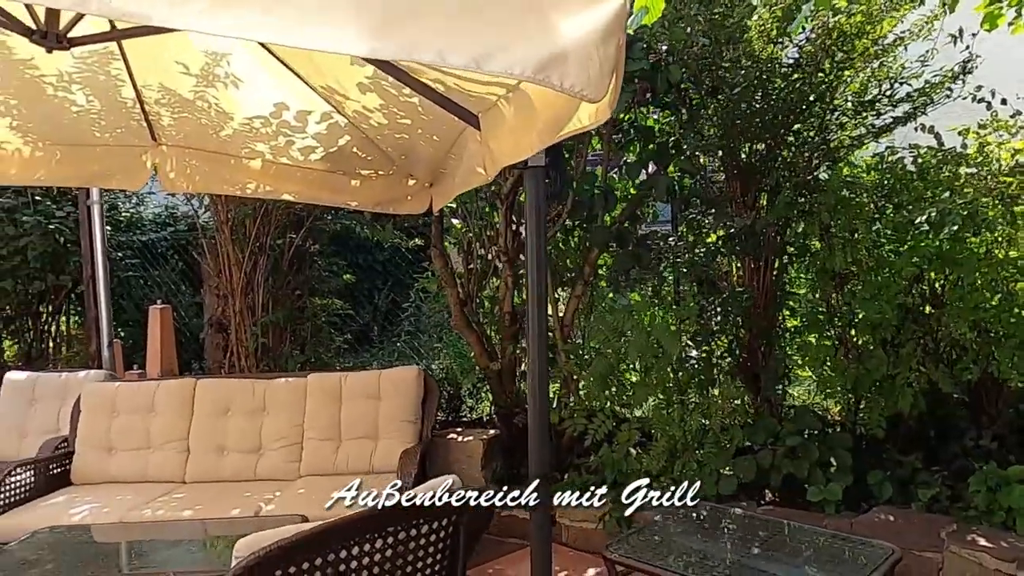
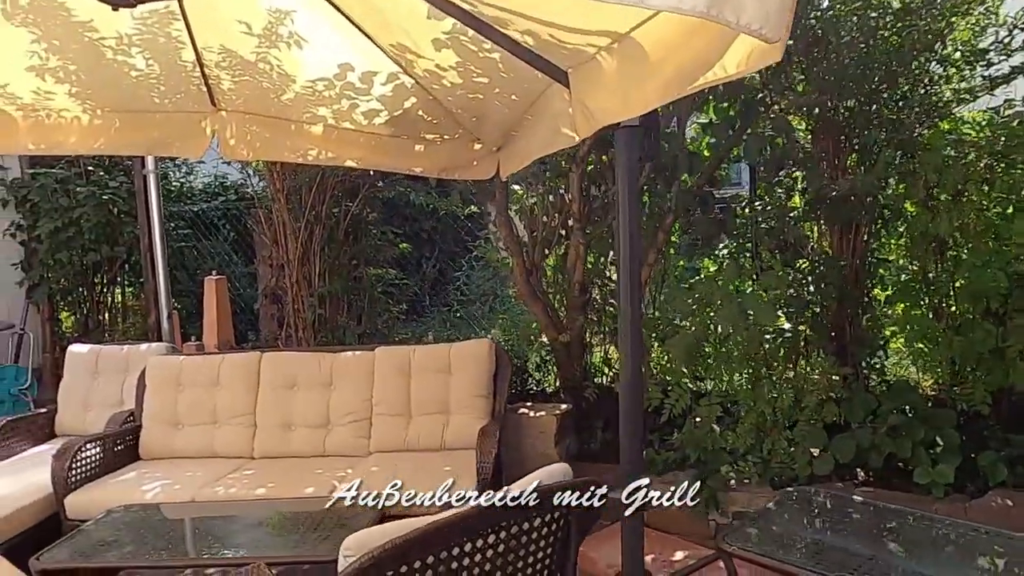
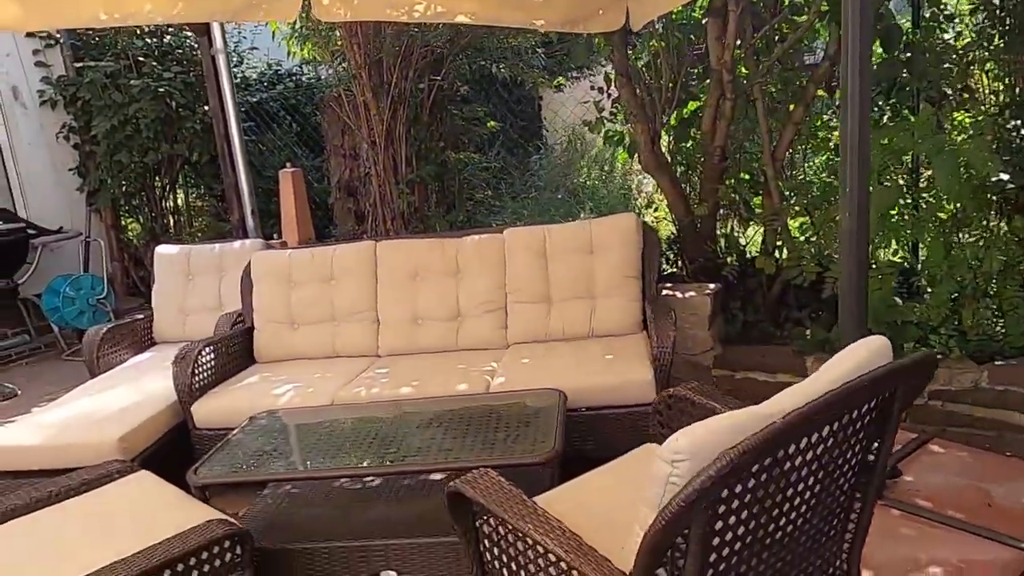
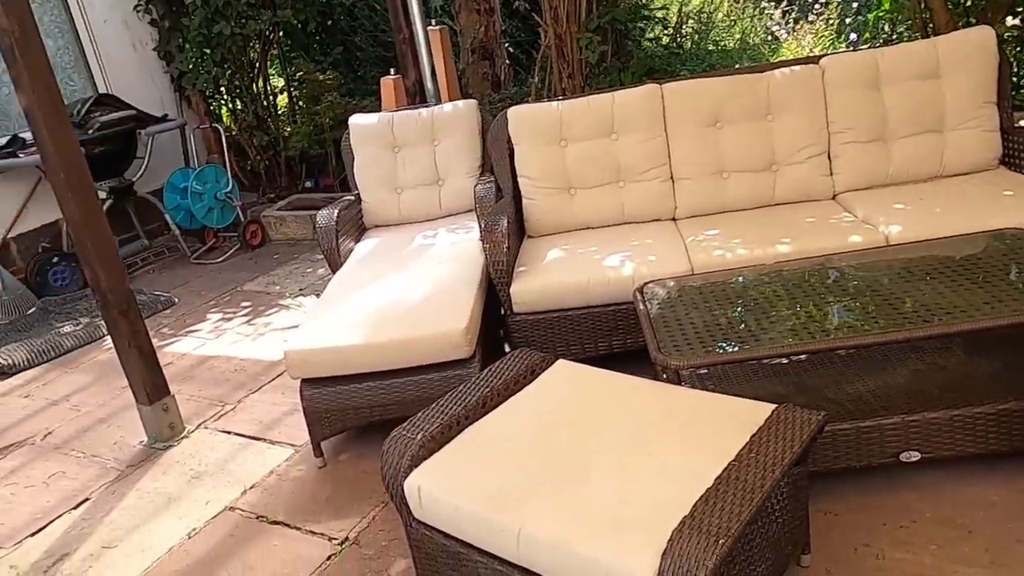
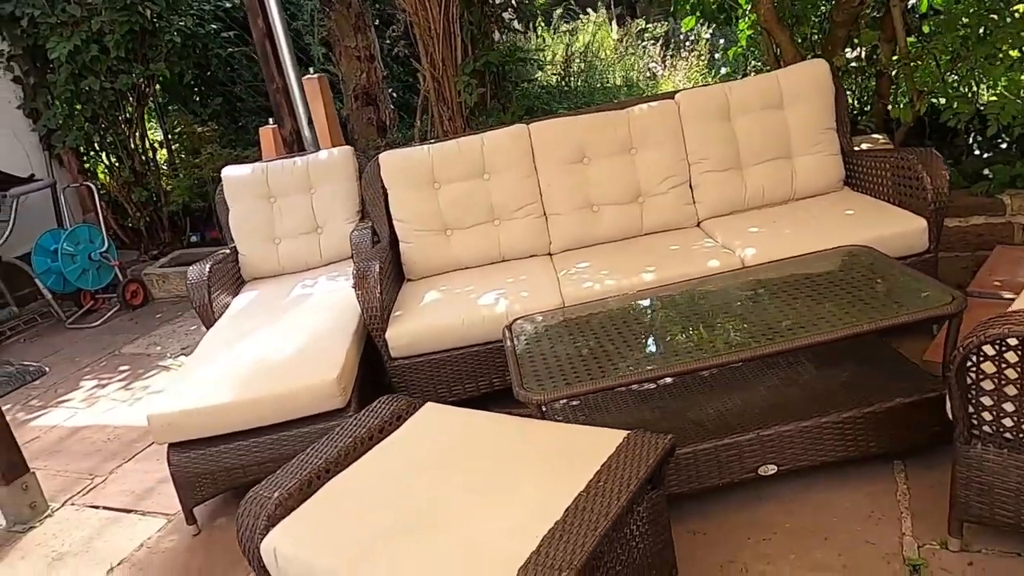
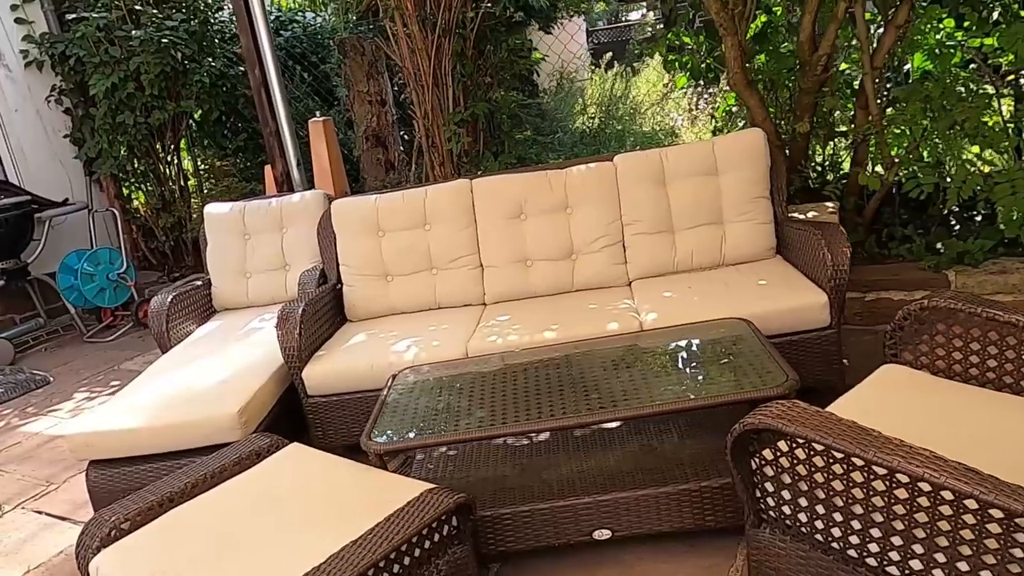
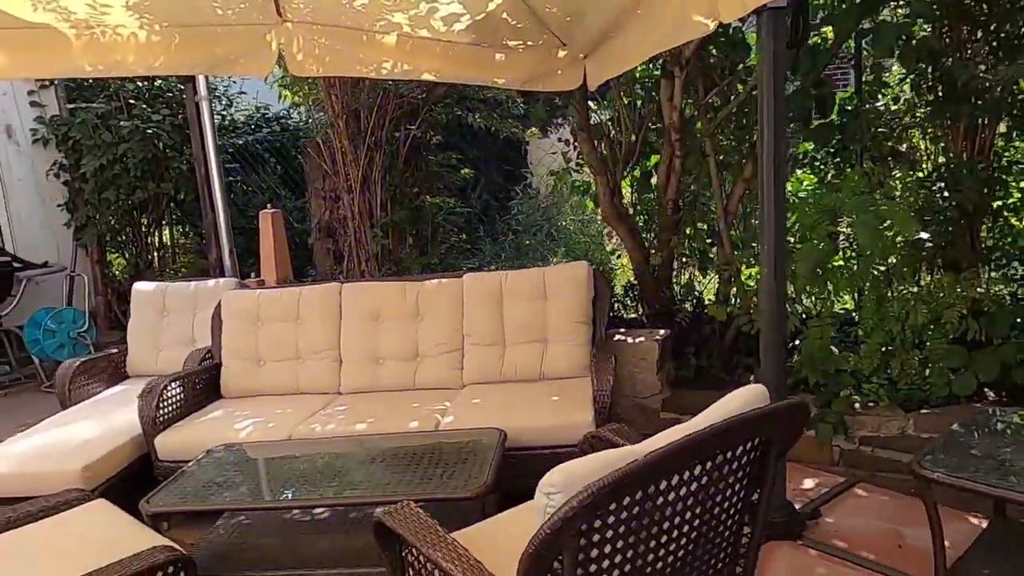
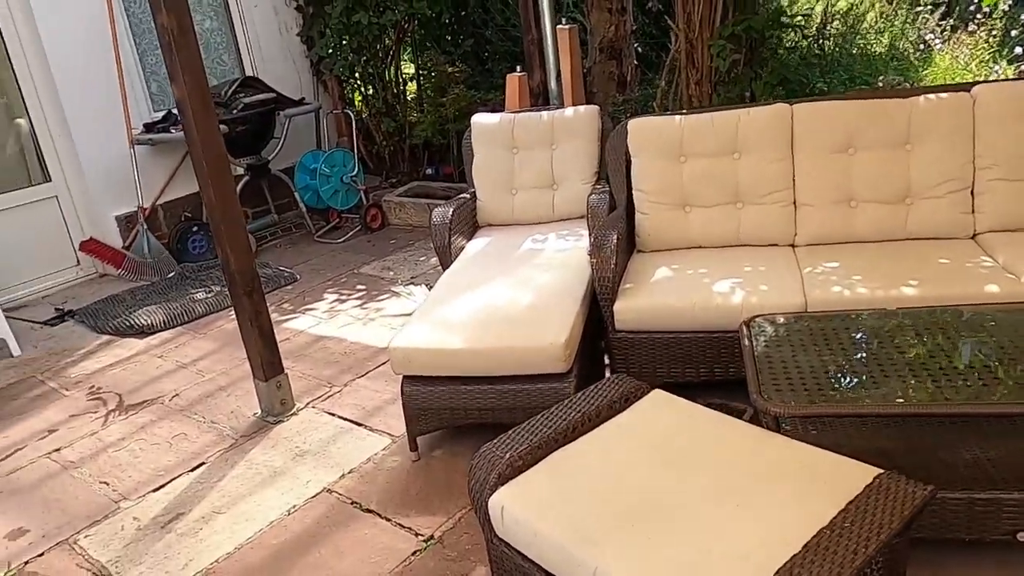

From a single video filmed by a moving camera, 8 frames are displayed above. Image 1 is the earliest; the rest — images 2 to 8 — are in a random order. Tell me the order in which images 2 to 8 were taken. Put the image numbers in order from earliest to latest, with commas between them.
2, 7, 3, 6, 5, 4, 8
